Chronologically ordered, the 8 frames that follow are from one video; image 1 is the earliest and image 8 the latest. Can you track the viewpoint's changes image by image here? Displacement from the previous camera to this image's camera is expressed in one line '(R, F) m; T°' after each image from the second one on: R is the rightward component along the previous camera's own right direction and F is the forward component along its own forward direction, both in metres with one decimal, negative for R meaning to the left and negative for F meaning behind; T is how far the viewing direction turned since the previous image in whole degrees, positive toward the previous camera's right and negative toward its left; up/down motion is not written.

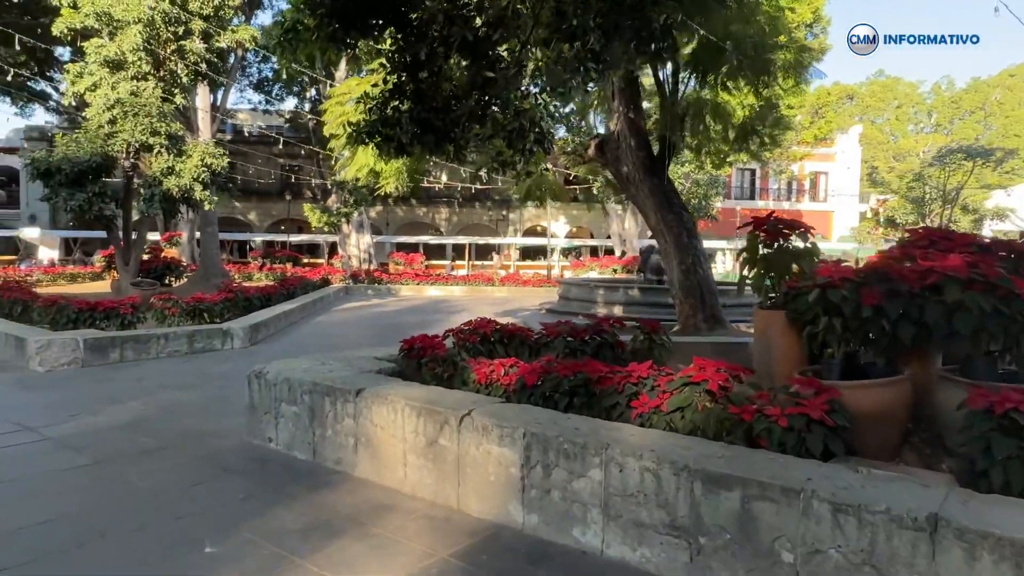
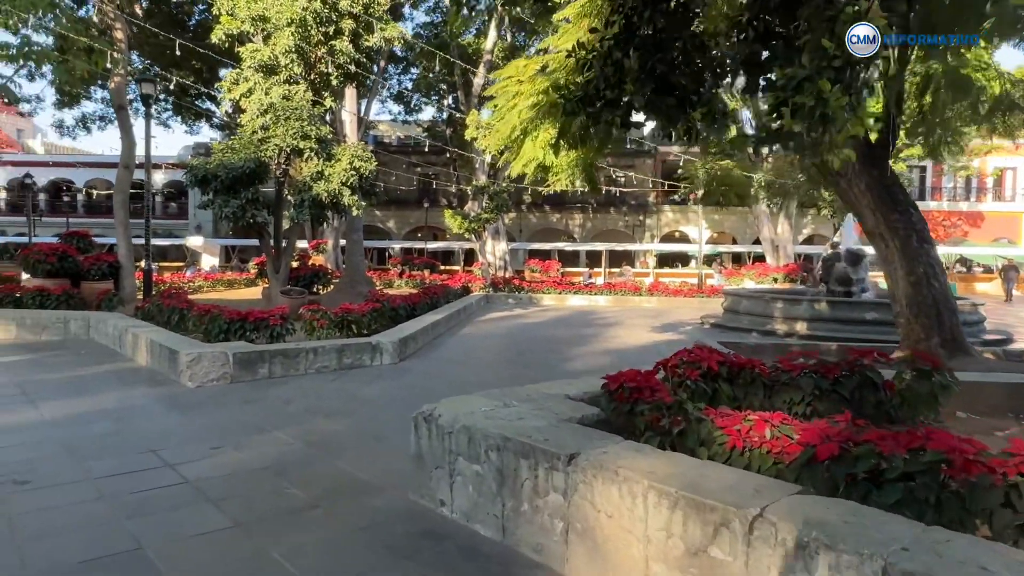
(-0.6, +1.1) m; -11°
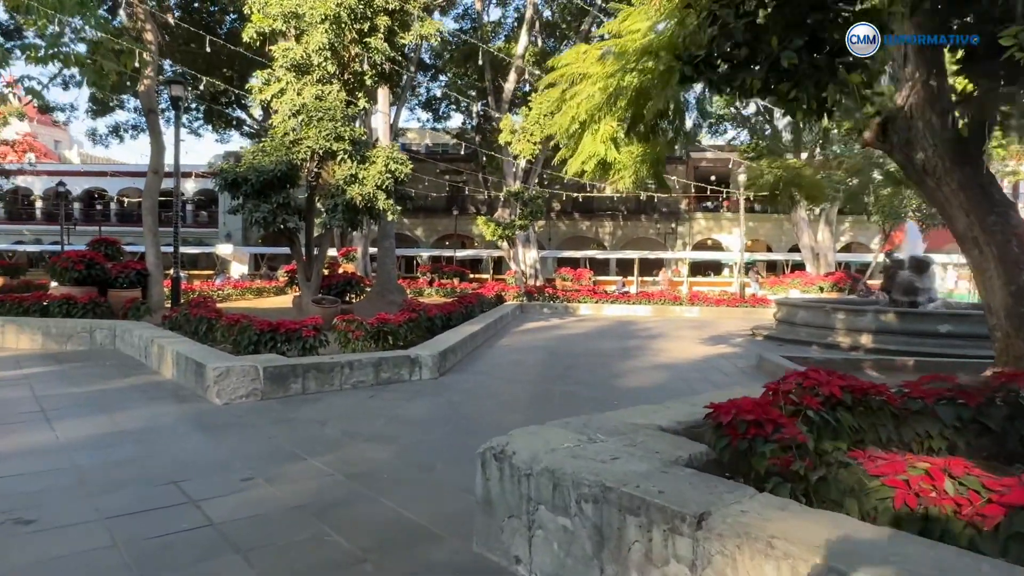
(-0.3, +0.6) m; -2°
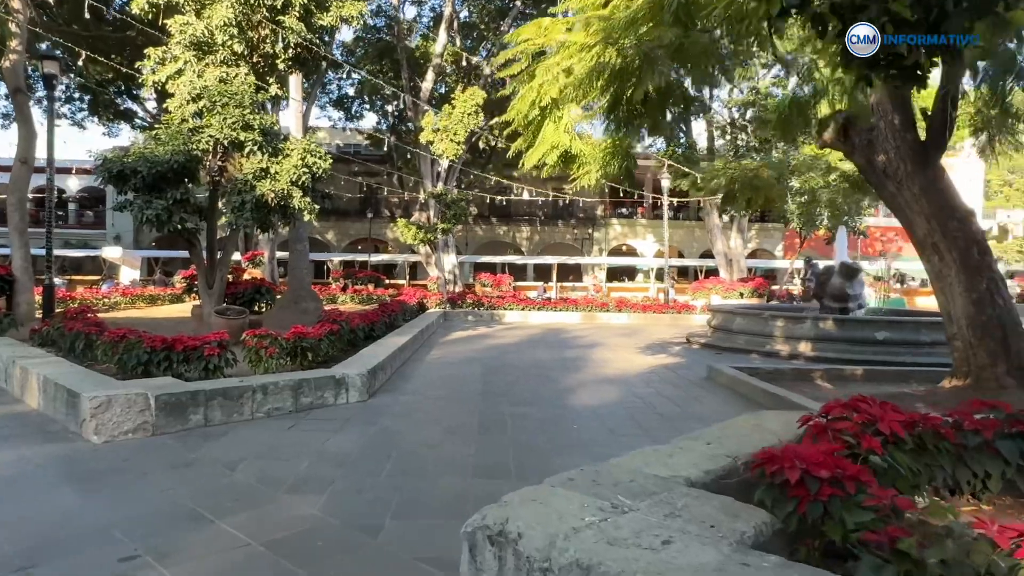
(-0.3, +0.8) m; +7°
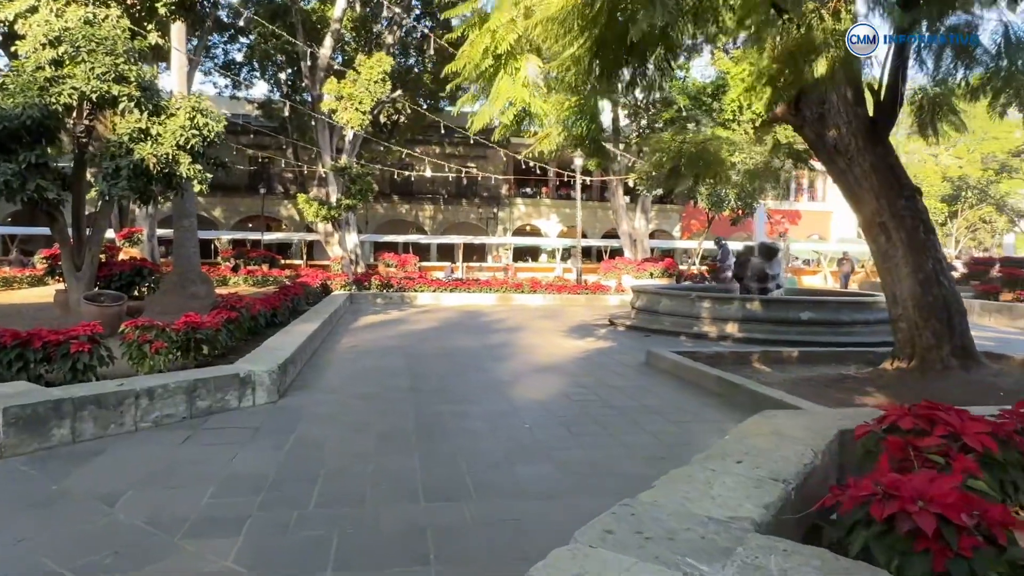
(-0.3, +0.8) m; +9°
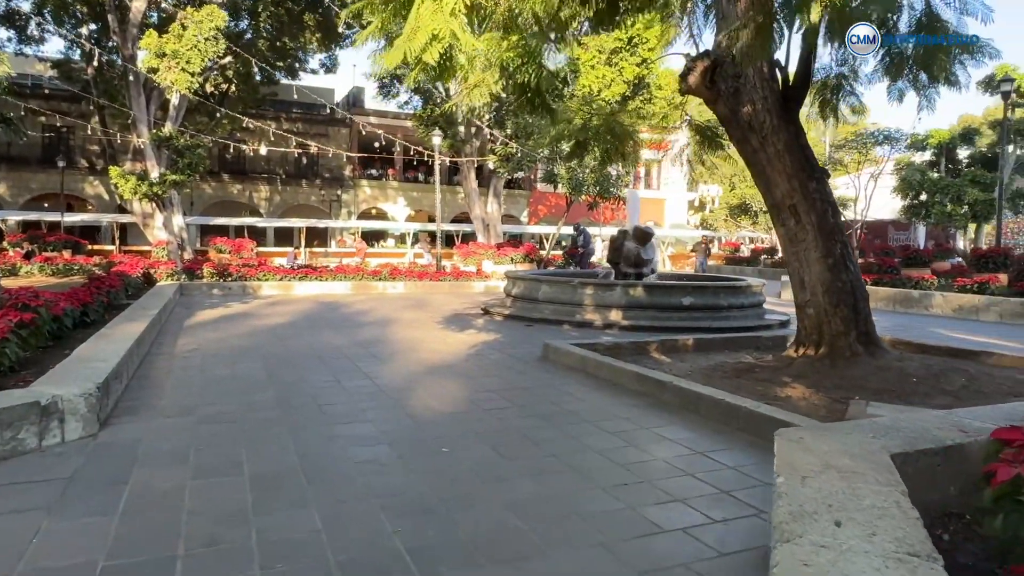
(-0.4, +1.0) m; +13°
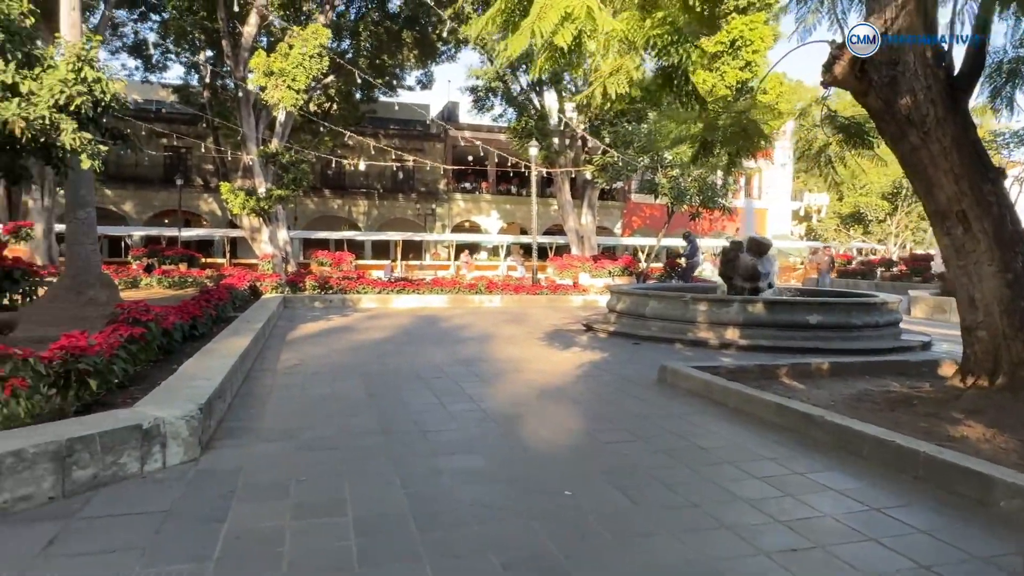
(-0.2, +0.5) m; -8°
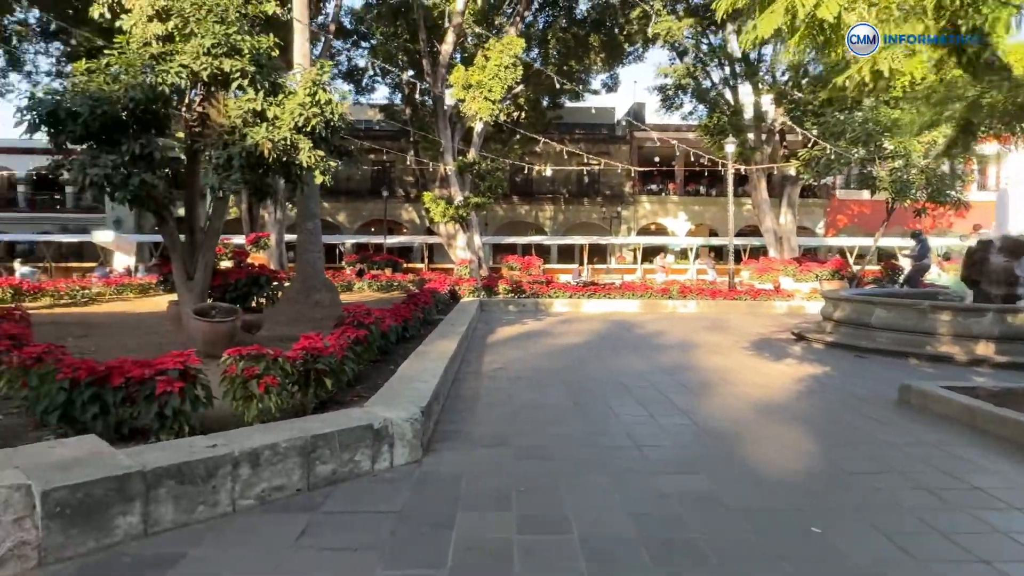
(-0.2, +0.2) m; -15°
